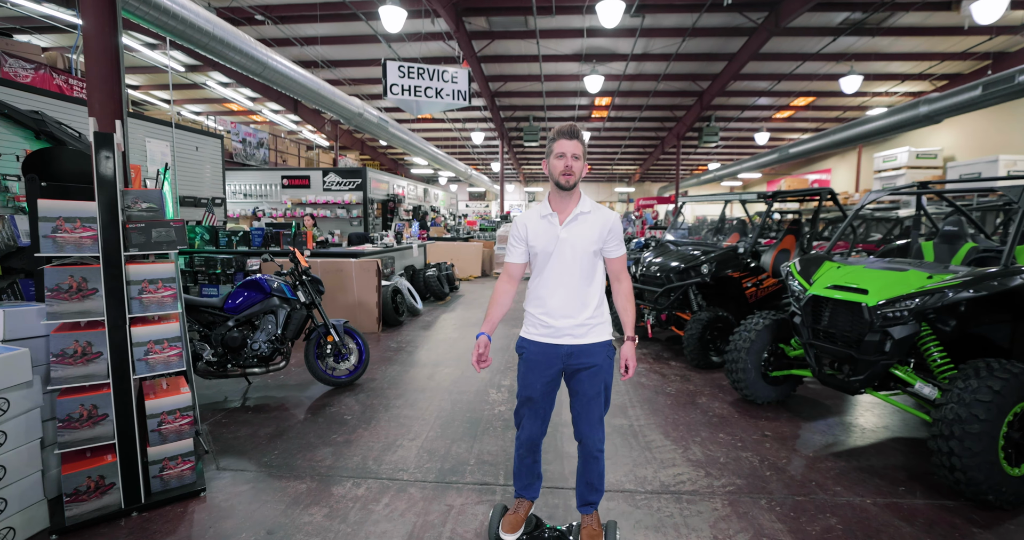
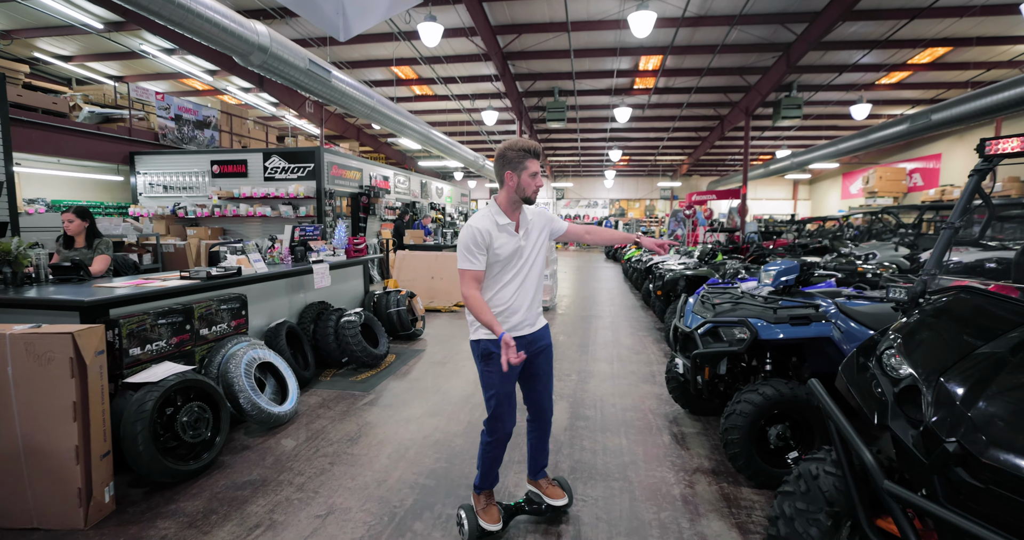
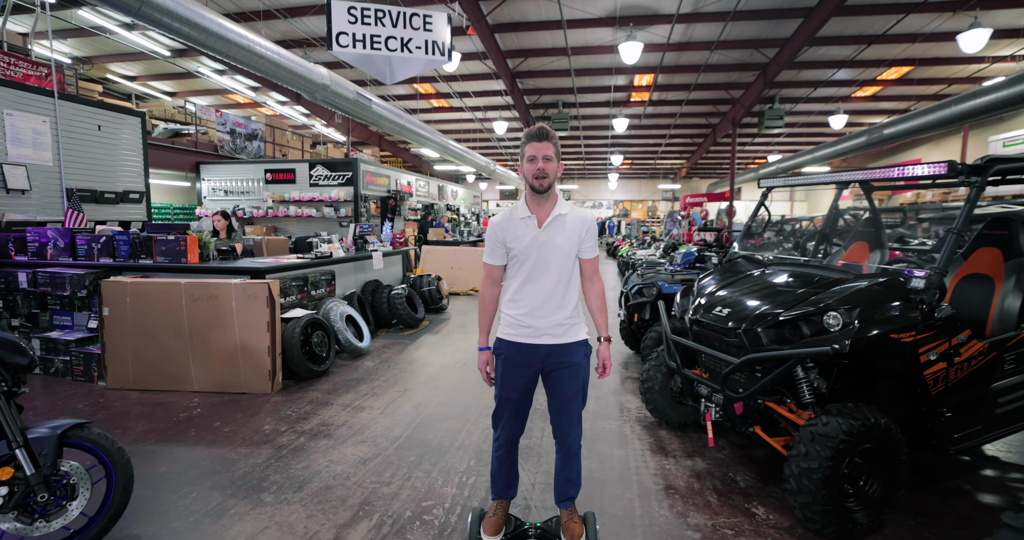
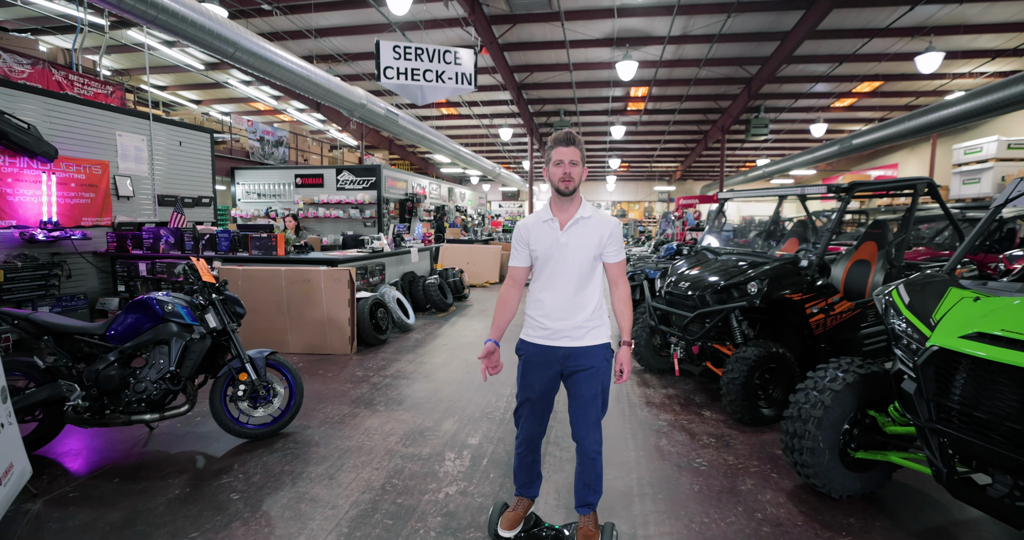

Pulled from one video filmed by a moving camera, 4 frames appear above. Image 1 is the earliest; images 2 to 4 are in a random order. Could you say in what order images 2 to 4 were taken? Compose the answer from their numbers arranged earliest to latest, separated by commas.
4, 3, 2
